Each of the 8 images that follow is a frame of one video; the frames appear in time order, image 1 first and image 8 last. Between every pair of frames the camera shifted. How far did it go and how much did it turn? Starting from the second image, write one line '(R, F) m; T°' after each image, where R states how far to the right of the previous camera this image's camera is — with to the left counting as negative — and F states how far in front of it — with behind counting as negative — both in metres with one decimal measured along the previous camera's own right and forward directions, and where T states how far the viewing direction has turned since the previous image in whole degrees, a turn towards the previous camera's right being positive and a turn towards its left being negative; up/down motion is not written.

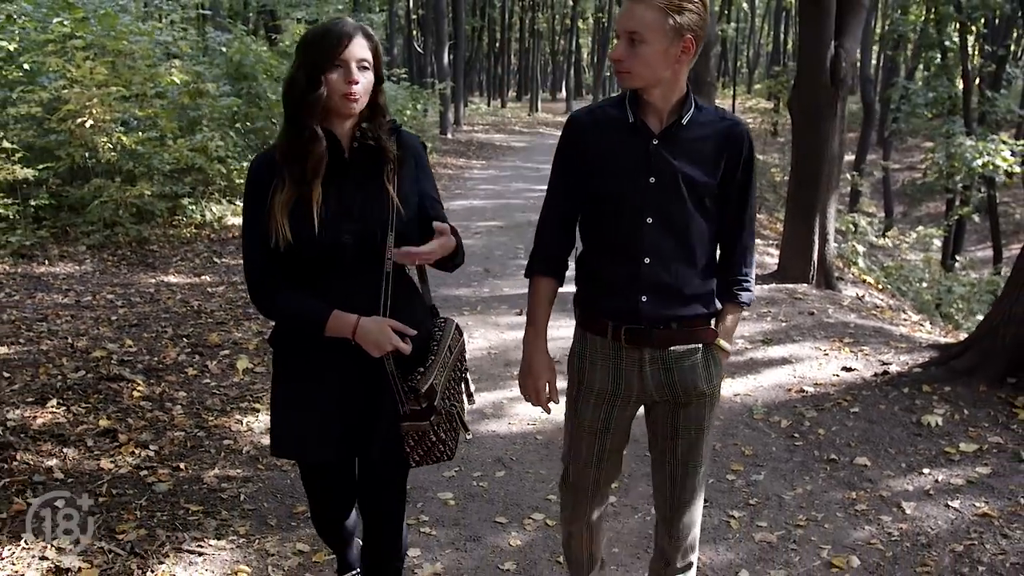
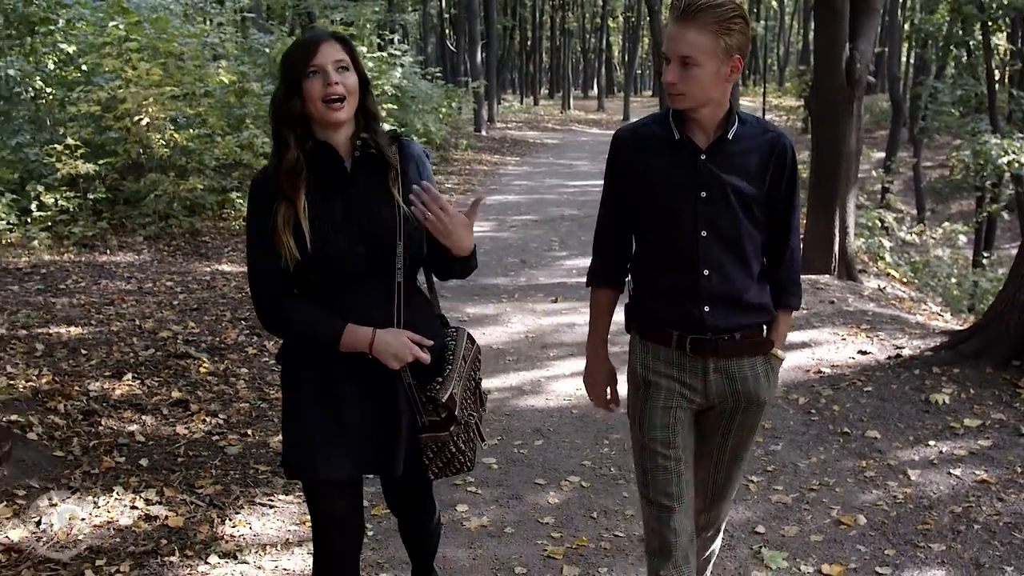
(-0.1, -0.4) m; -2°
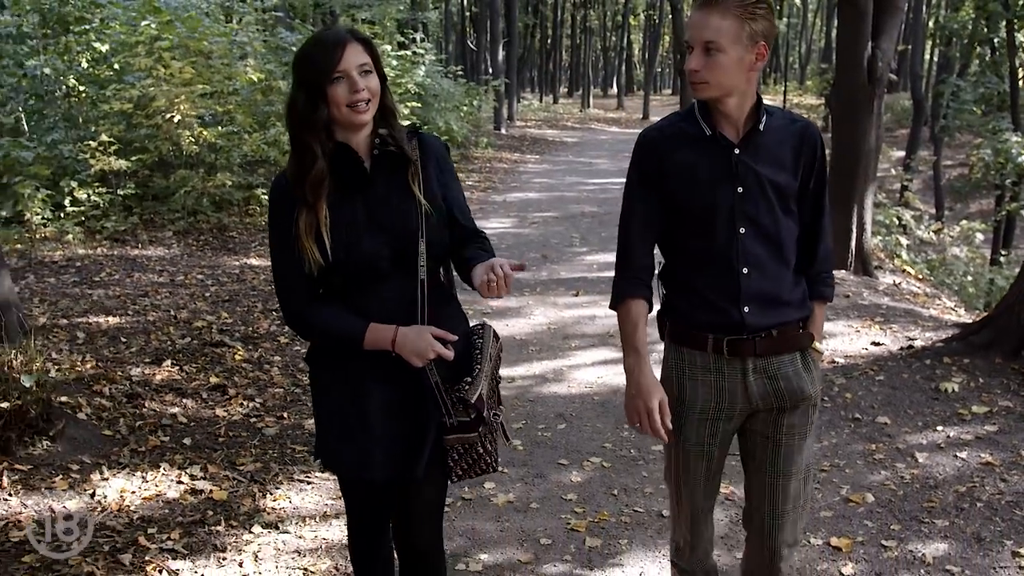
(0.0, -0.2) m; -1°
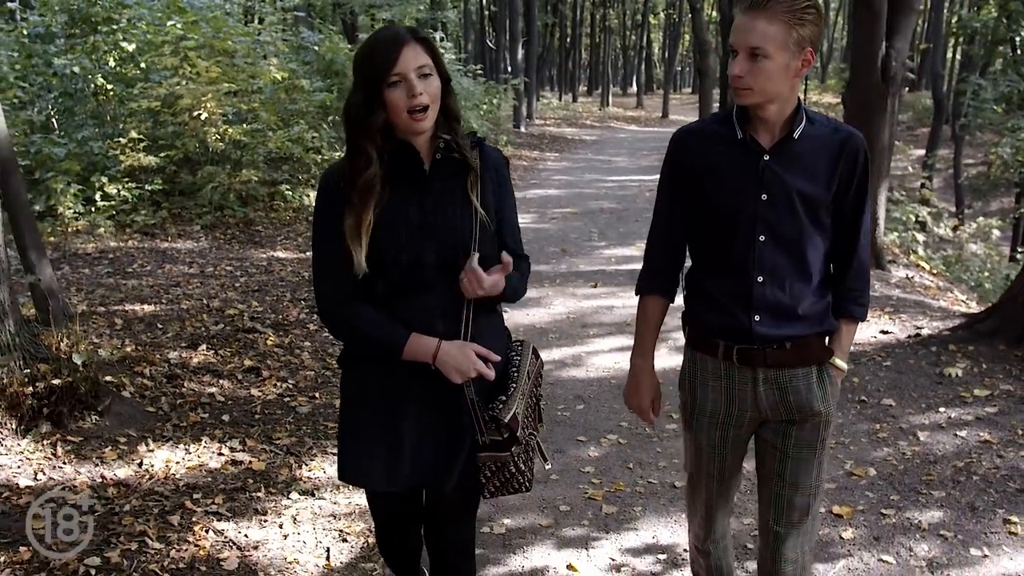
(0.0, -0.3) m; -1°
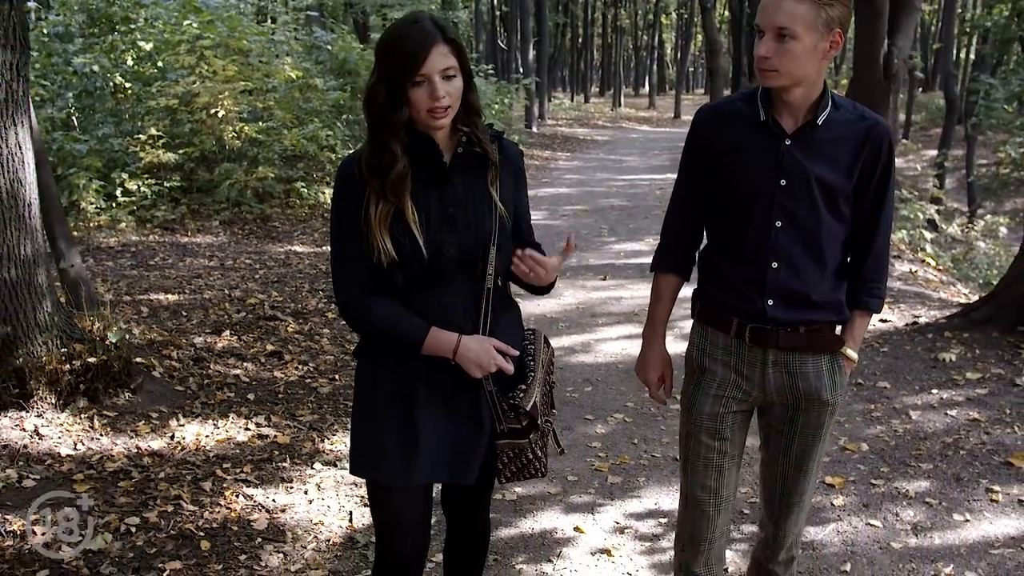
(0.0, -0.3) m; -1°
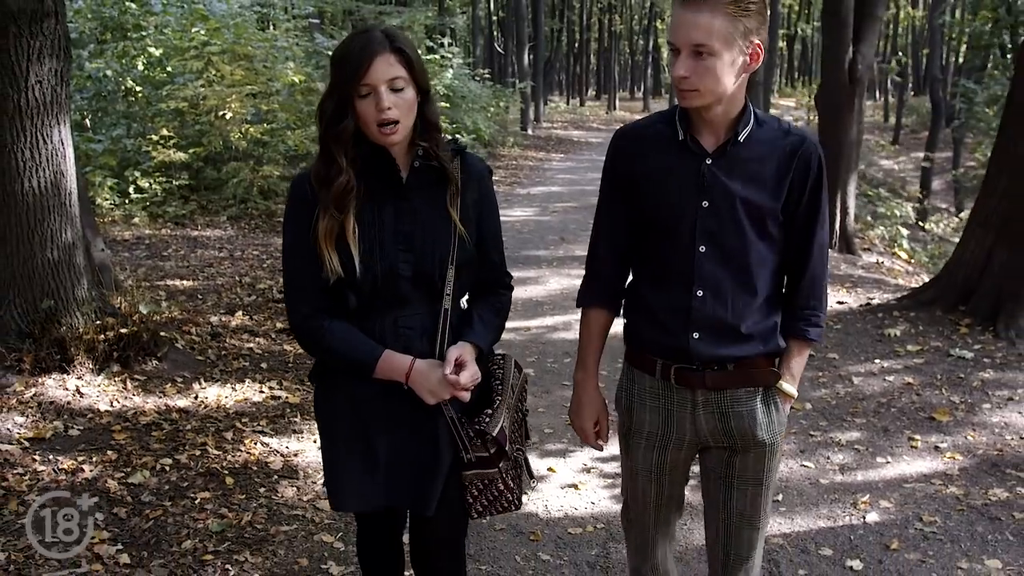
(+0.1, -0.6) m; 0°
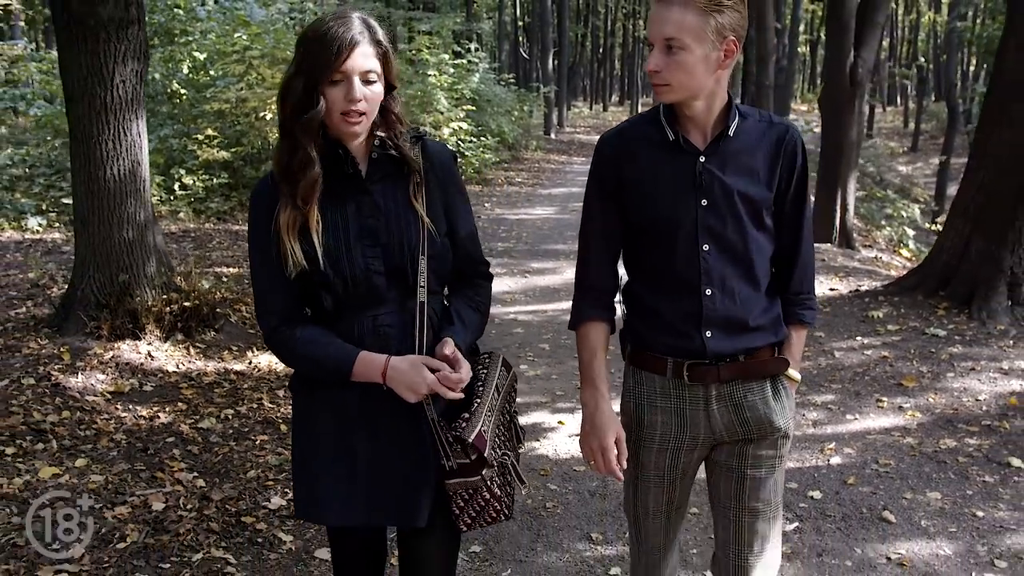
(0.0, -0.7) m; -2°
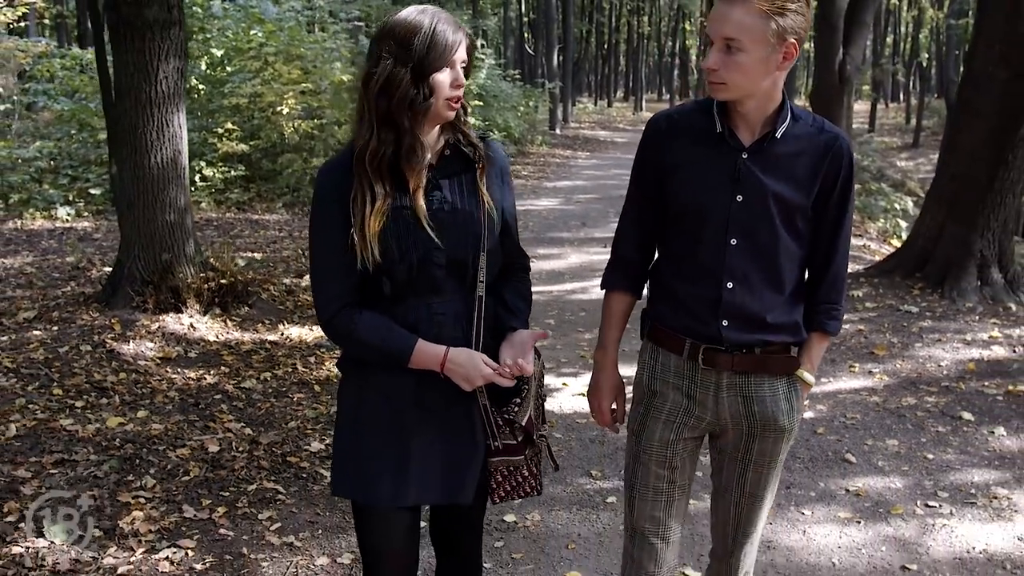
(0.0, -0.6) m; 0°
